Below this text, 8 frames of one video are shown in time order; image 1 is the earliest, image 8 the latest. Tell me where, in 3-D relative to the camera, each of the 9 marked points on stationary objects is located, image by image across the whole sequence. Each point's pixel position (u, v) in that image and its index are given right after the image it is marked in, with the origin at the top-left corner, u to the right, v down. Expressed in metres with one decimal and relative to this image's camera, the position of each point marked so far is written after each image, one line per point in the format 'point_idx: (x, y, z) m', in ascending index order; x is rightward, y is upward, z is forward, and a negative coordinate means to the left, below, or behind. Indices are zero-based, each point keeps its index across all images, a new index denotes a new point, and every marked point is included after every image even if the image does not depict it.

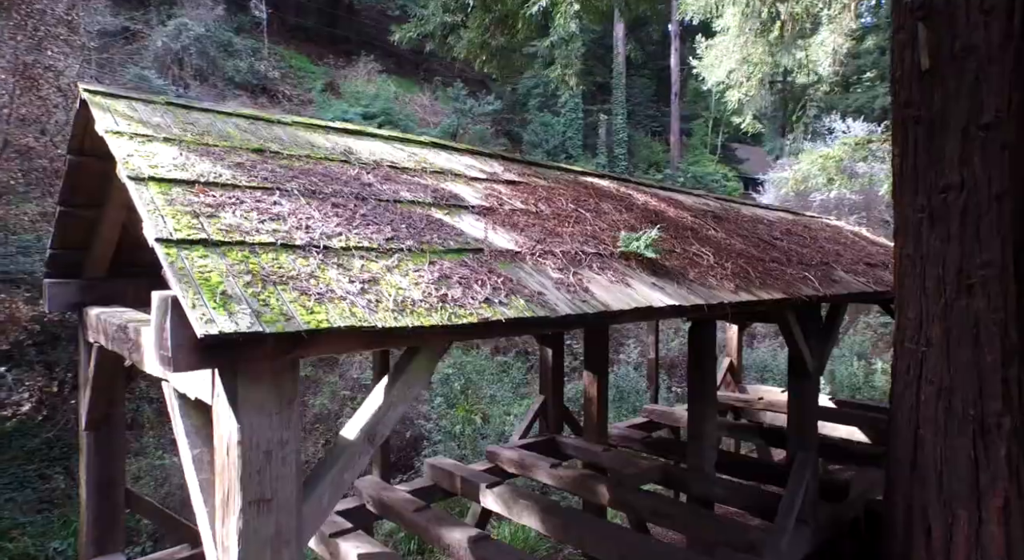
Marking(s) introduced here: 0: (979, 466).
0: (+2.2, -0.9, +2.9) m
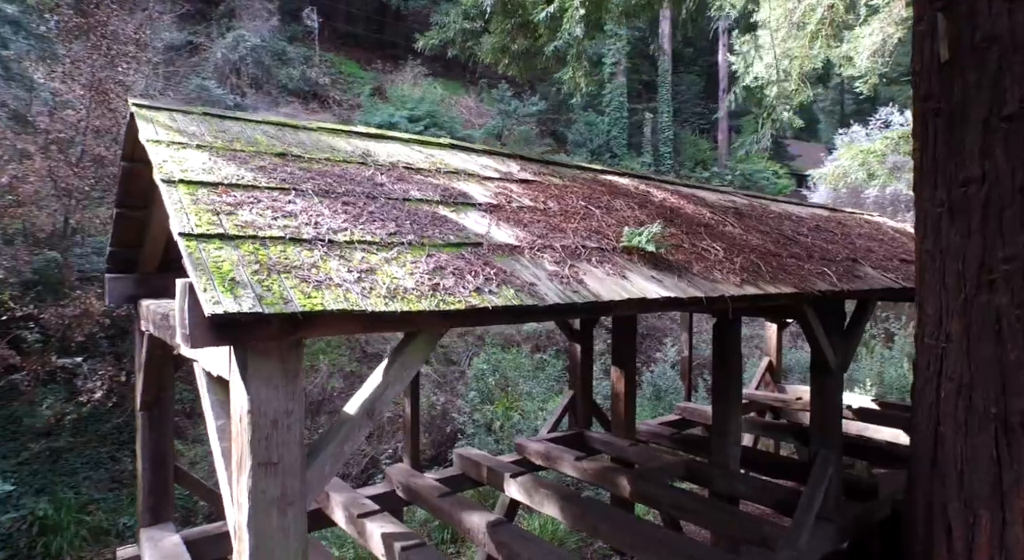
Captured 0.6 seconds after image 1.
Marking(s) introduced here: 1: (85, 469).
0: (+2.2, -0.8, +2.9) m
1: (-4.5, -2.0, +7.2) m
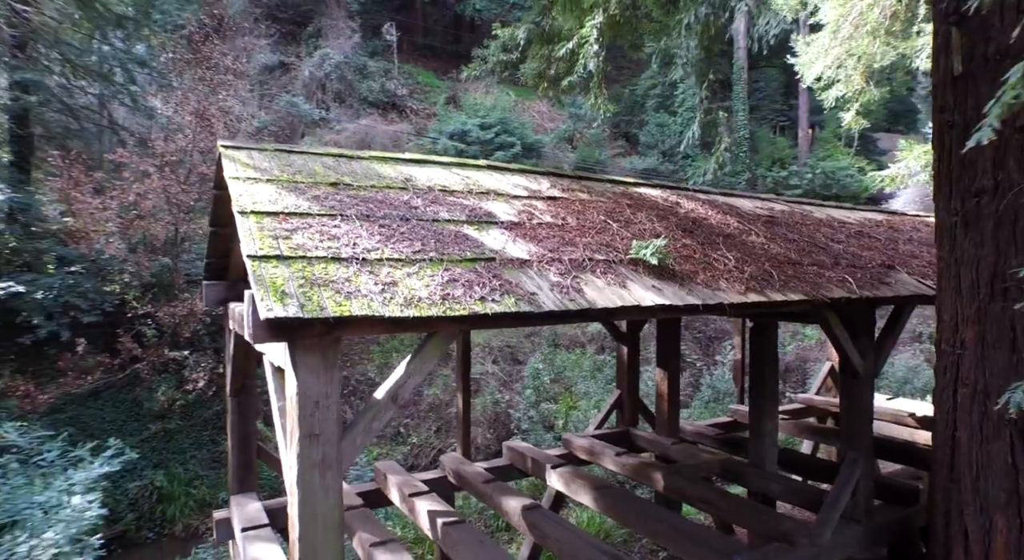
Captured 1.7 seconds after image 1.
0: (+2.3, -0.9, +3.0) m
1: (-3.8, -2.0, +8.1) m
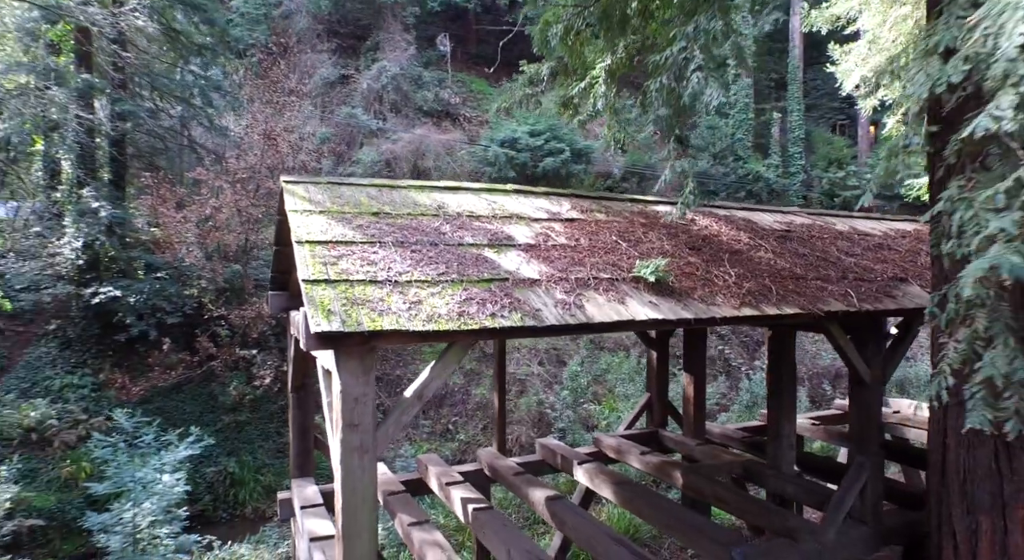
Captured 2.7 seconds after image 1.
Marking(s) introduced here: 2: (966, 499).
0: (+2.4, -1.0, +3.3) m
1: (-3.3, -2.1, +8.8) m
2: (+2.3, -1.1, +3.5) m
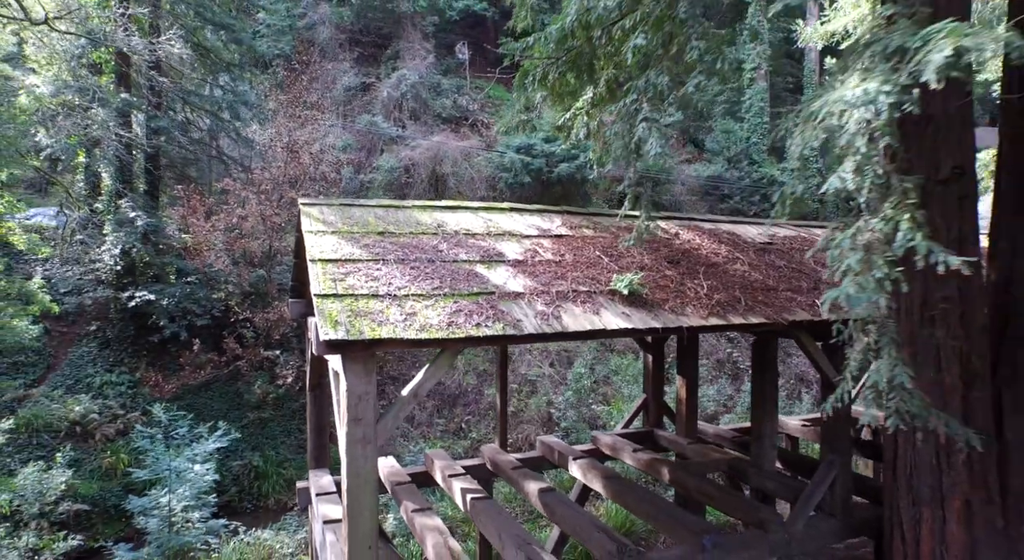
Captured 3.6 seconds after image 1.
0: (+2.3, -1.0, +3.6) m
1: (-3.2, -2.2, +9.4) m
2: (+2.3, -1.2, +3.8) m
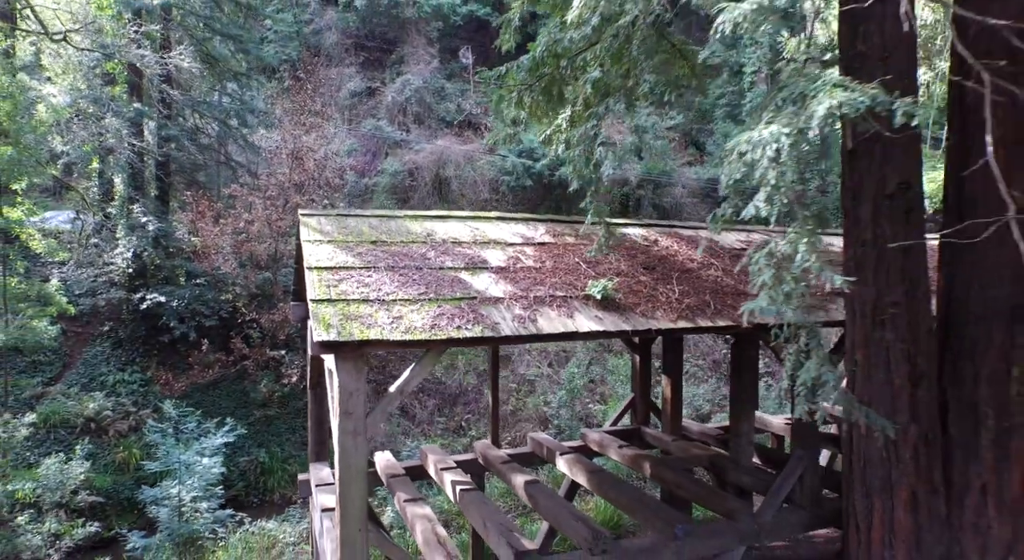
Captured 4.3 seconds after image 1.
0: (+2.2, -1.1, +3.9) m
1: (-3.3, -2.2, +9.7) m
2: (+2.2, -1.2, +4.1) m
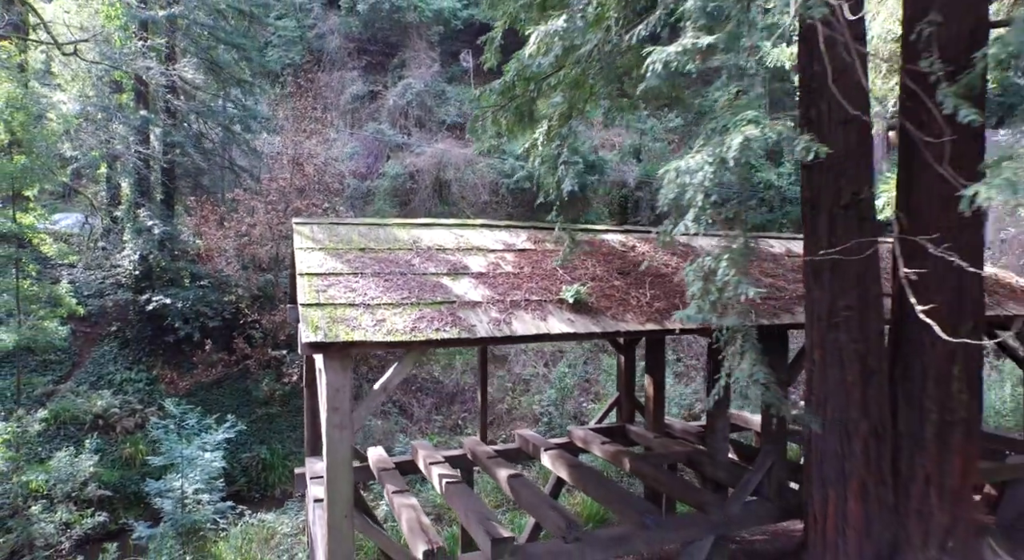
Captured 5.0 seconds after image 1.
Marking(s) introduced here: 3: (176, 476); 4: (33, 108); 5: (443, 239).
0: (+2.1, -1.1, +4.2) m
1: (-3.4, -2.3, +10.0) m
2: (+2.0, -1.3, +4.4) m
3: (-3.6, -2.1, +7.2) m
4: (-5.7, +2.0, +7.9) m
5: (-0.5, +0.3, +5.1) m
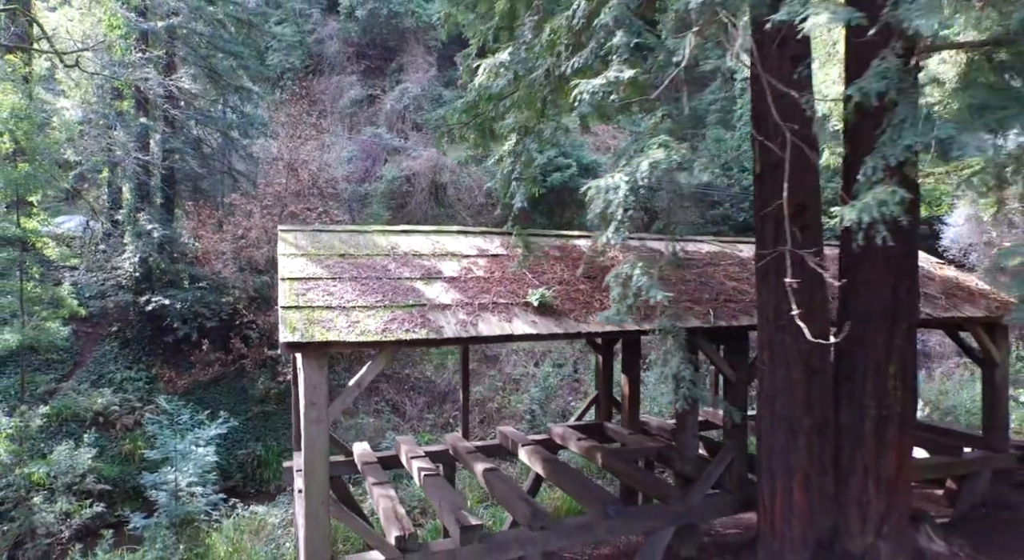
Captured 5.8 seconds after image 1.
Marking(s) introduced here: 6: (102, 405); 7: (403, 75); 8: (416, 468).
0: (+1.9, -1.1, +4.5) m
1: (-3.6, -2.3, +10.4) m
2: (+1.8, -1.3, +4.7) m
3: (-3.8, -2.1, +7.5) m
4: (-5.9, +2.0, +8.2) m
5: (-0.7, +0.3, +5.4) m
6: (-5.7, -1.7, +9.2) m
7: (-3.1, +5.6, +18.4) m
8: (-0.8, -1.7, +5.9) m
